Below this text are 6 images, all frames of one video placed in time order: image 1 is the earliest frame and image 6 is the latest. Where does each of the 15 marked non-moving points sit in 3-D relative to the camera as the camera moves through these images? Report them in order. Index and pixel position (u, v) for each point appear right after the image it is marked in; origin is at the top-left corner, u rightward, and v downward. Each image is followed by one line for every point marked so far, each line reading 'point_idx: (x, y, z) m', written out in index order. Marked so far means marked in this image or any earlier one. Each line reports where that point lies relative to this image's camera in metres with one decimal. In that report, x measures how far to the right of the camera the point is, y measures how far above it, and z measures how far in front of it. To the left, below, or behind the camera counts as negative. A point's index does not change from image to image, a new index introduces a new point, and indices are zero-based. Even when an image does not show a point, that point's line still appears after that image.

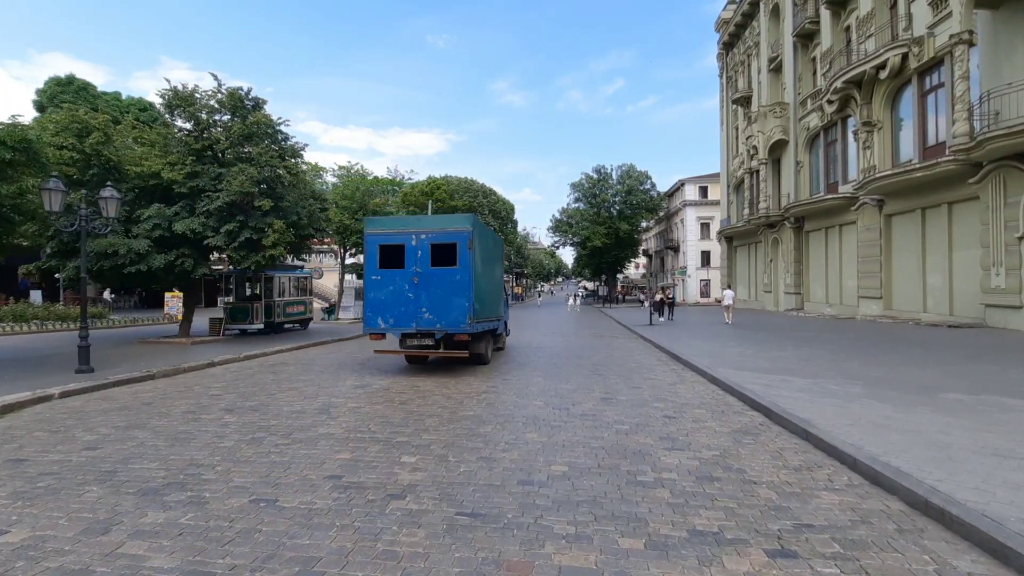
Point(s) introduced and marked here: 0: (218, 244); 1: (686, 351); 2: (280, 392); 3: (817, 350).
0: (-12.2, +1.8, +18.0) m
1: (+6.8, -2.4, +16.8) m
2: (-5.5, -2.5, +10.3) m
3: (+11.1, -2.3, +15.9) m
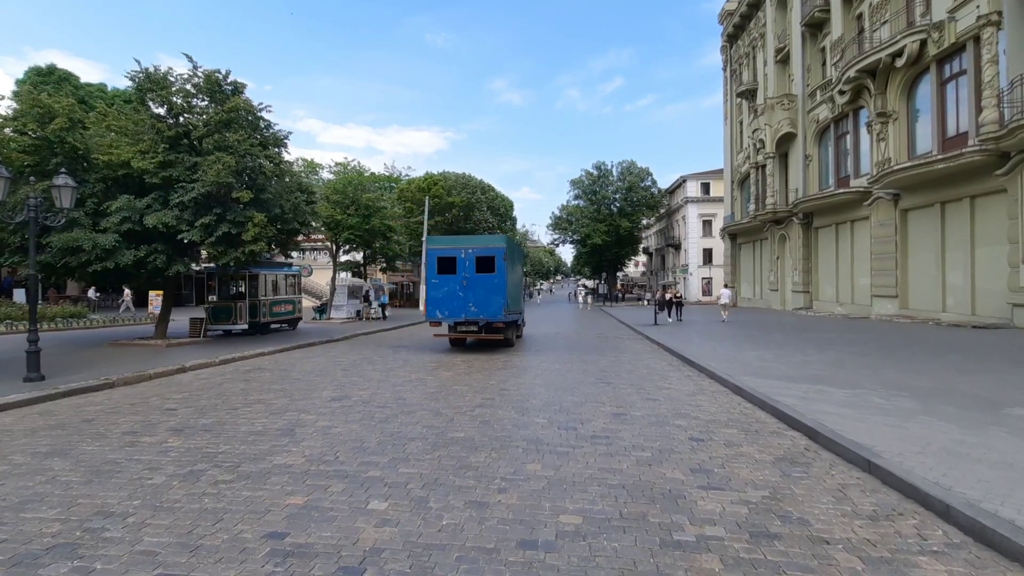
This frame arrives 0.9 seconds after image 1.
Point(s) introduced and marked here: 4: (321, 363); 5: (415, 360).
0: (-12.3, +1.9, +16.7) m
1: (+6.7, -2.4, +15.5) m
2: (-5.6, -2.5, +9.0) m
3: (+11.0, -2.2, +14.6) m
4: (-6.6, -2.6, +15.0) m
5: (-3.5, -2.5, +15.3) m
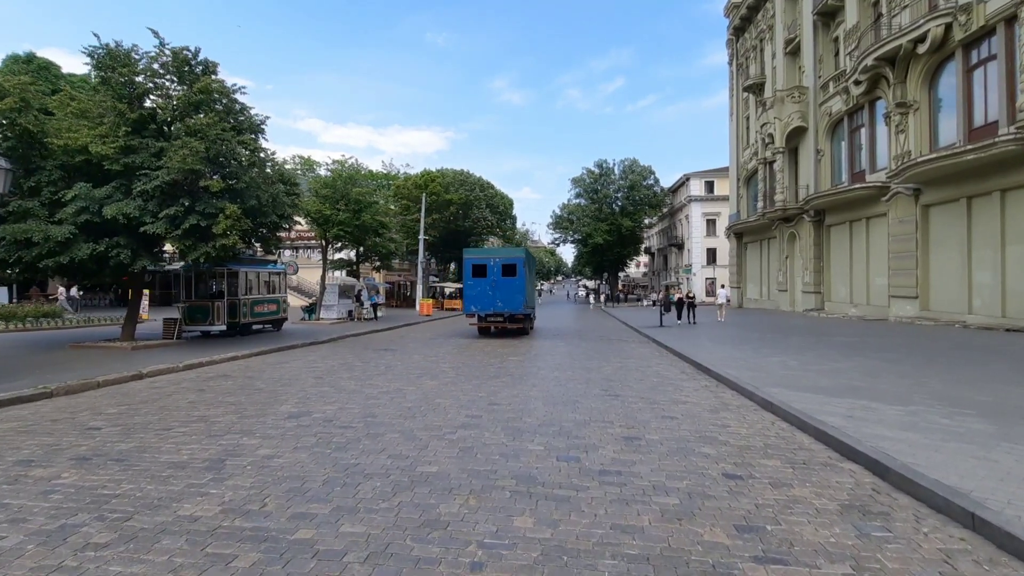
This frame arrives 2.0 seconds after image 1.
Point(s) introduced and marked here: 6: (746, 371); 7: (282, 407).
0: (-12.5, +2.0, +15.2) m
1: (+6.5, -2.3, +14.0) m
2: (-5.7, -2.4, +7.5) m
3: (+10.9, -2.2, +13.1) m
4: (-6.8, -2.5, +13.5) m
5: (-3.7, -2.4, +13.8) m
6: (+6.4, -2.3, +11.8) m
7: (-4.6, -2.4, +8.5) m
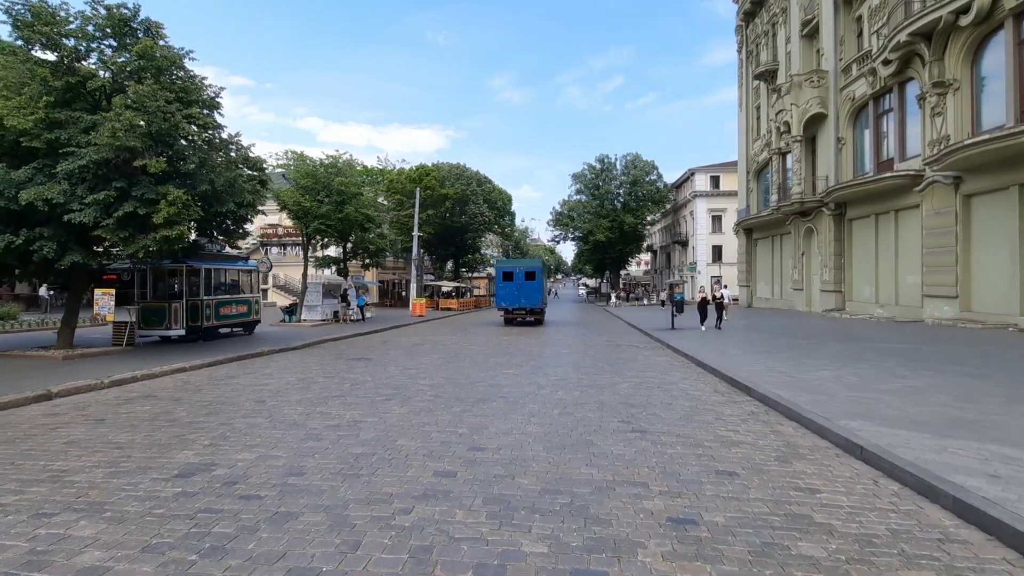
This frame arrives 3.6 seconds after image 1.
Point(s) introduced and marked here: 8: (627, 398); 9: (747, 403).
0: (-12.6, +2.0, +12.8) m
1: (+6.4, -2.3, +11.6) m
2: (-5.9, -2.4, +5.1) m
3: (+10.7, -2.2, +10.7) m
4: (-6.9, -2.5, +11.1) m
5: (-3.8, -2.4, +11.4) m
6: (+6.3, -2.3, +9.4) m
7: (-4.7, -2.4, +6.1) m
8: (+2.5, -2.4, +9.3) m
9: (+5.0, -2.4, +9.1) m
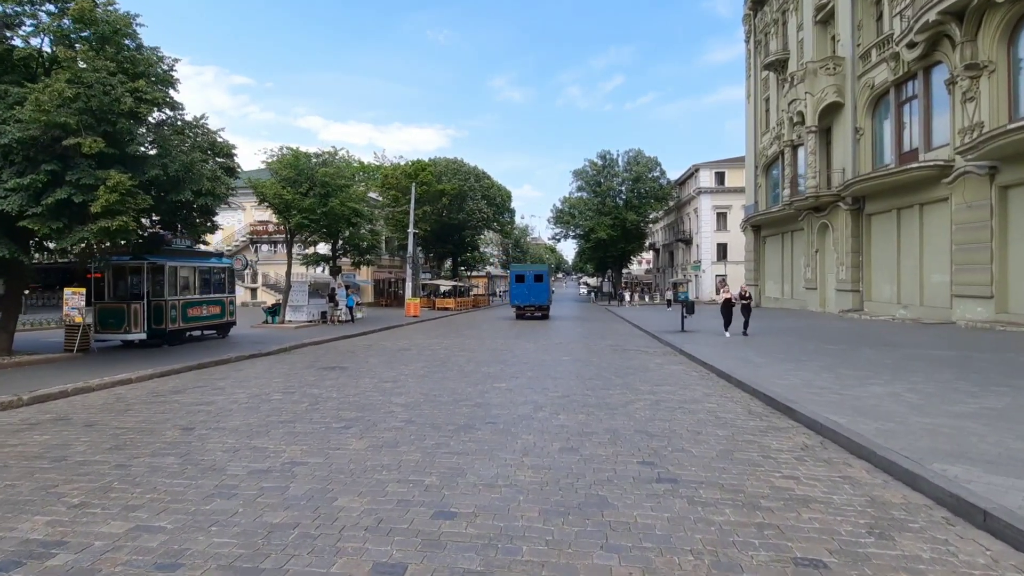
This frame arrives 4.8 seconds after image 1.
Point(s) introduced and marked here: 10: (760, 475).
0: (-12.8, +2.0, +11.0) m
1: (+6.2, -2.3, +9.8) m
2: (-6.1, -2.4, +3.3) m
3: (+10.5, -2.2, +8.9) m
4: (-7.1, -2.5, +9.3) m
5: (-4.0, -2.4, +9.6) m
6: (+6.1, -2.3, +7.6) m
7: (-4.9, -2.4, +4.3) m
8: (+2.3, -2.4, +7.4) m
9: (+4.8, -2.4, +7.3) m
10: (+3.2, -2.4, +5.5) m
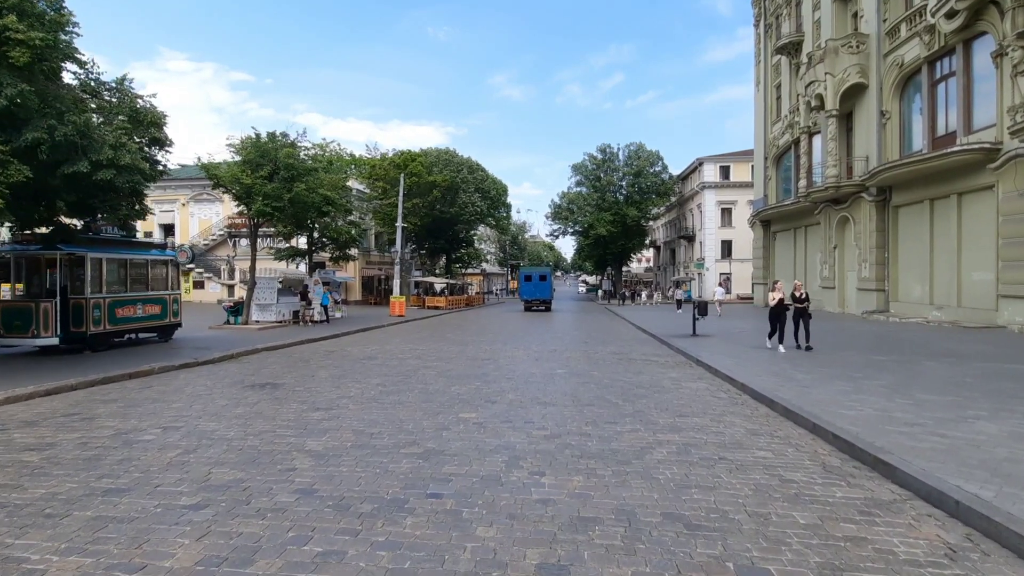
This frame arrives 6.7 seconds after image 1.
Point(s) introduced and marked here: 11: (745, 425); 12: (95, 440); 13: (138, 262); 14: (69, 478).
0: (-13.3, +2.1, +8.2) m
1: (+5.7, -2.3, +7.1) m
2: (-6.6, -2.3, +0.6) m
3: (+10.0, -2.1, +6.2) m
4: (-7.6, -2.4, +6.6) m
5: (-4.5, -2.3, +6.9) m
6: (+5.6, -2.2, +4.9) m
7: (-5.4, -2.3, +1.6) m
8: (+1.8, -2.3, +4.7) m
9: (+4.3, -2.4, +4.6) m
10: (+2.7, -2.4, +2.8) m
11: (+4.1, -2.4, +7.5) m
12: (-6.6, -2.4, +6.9) m
13: (-14.4, +1.0, +16.6) m
14: (-5.6, -2.3, +5.5) m
